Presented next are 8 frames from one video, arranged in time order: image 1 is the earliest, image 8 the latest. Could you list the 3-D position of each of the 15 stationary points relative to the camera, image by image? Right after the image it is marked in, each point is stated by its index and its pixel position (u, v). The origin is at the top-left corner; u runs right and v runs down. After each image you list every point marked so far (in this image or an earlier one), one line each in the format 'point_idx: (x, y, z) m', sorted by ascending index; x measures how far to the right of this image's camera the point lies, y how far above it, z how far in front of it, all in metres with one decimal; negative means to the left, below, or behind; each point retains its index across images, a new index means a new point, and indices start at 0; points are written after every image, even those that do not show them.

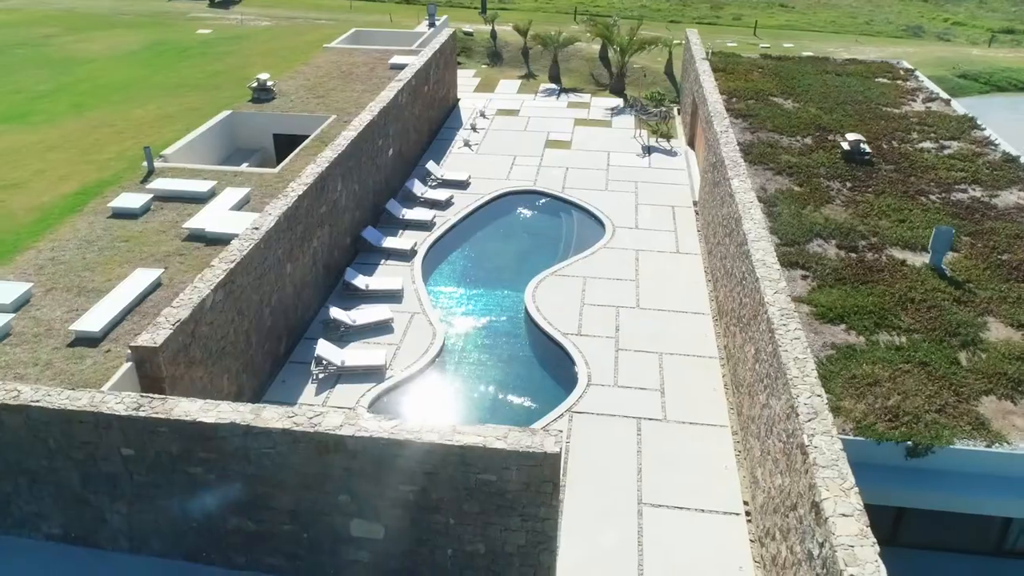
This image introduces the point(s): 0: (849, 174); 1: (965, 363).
0: (+6.9, +2.3, +16.9) m
1: (+5.9, -1.0, +10.8) m
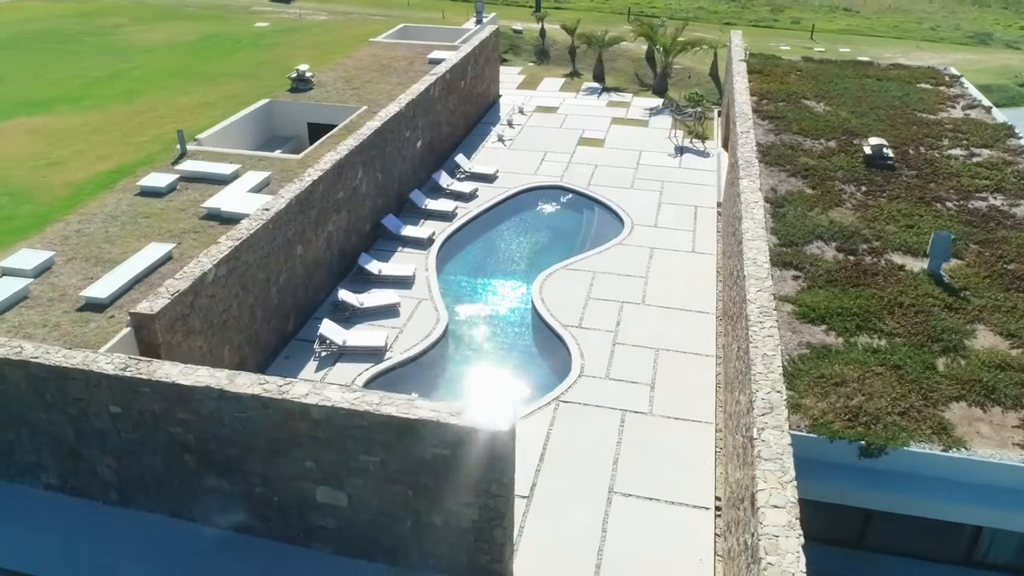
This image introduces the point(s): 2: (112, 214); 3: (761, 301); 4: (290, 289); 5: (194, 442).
0: (+7.1, +2.2, +16.7) m
1: (+5.5, -1.0, +10.6) m
2: (-7.2, +1.3, +15.0) m
3: (+3.5, -0.2, +11.7) m
4: (-4.1, 0.0, +15.2) m
5: (-3.9, -1.9, +10.2) m
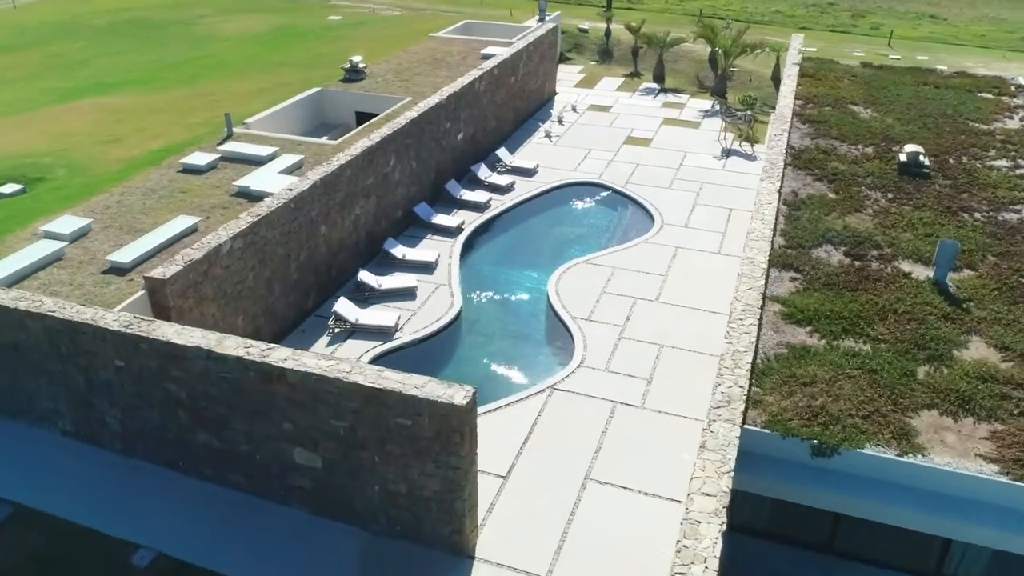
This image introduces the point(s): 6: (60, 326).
0: (+7.5, +2.0, +16.3) m
1: (+5.1, -1.1, +10.4) m
2: (-6.9, +1.9, +16.0) m
3: (+3.3, -0.2, +11.7) m
4: (-3.9, +0.4, +15.9) m
5: (-4.3, -1.4, +10.9) m
6: (-6.1, -0.5, +11.1) m
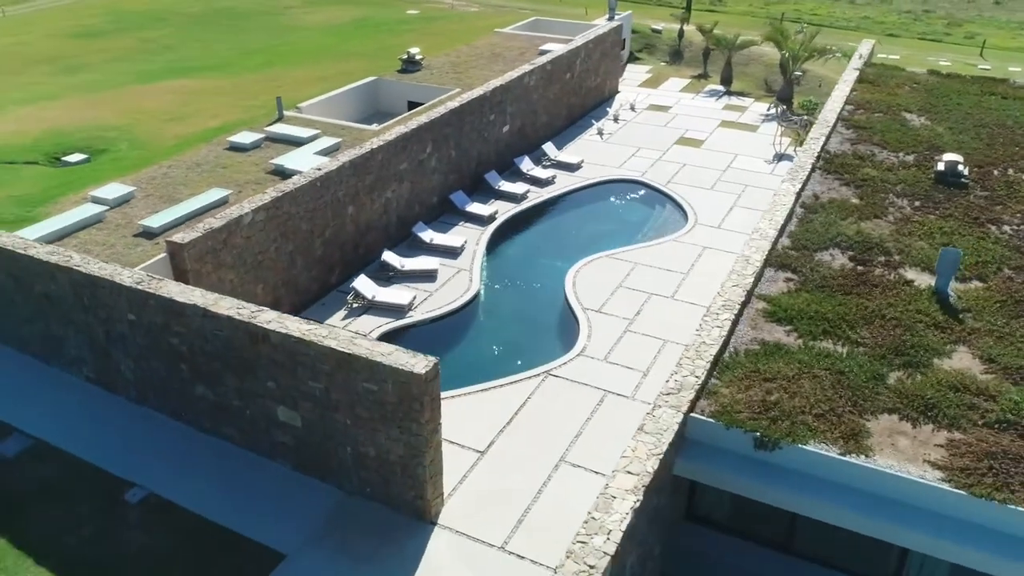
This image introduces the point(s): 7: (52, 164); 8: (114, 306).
0: (+7.9, +1.8, +15.8) m
1: (+4.7, -1.2, +10.3) m
2: (-6.5, +2.6, +17.1) m
3: (+3.1, -0.1, +11.8) m
4: (-3.5, +0.9, +16.7) m
5: (-4.6, -0.9, +11.8) m
6: (-6.3, +0.1, +12.2) m
7: (-9.9, +2.7, +17.8) m
8: (-5.8, -0.3, +12.2) m
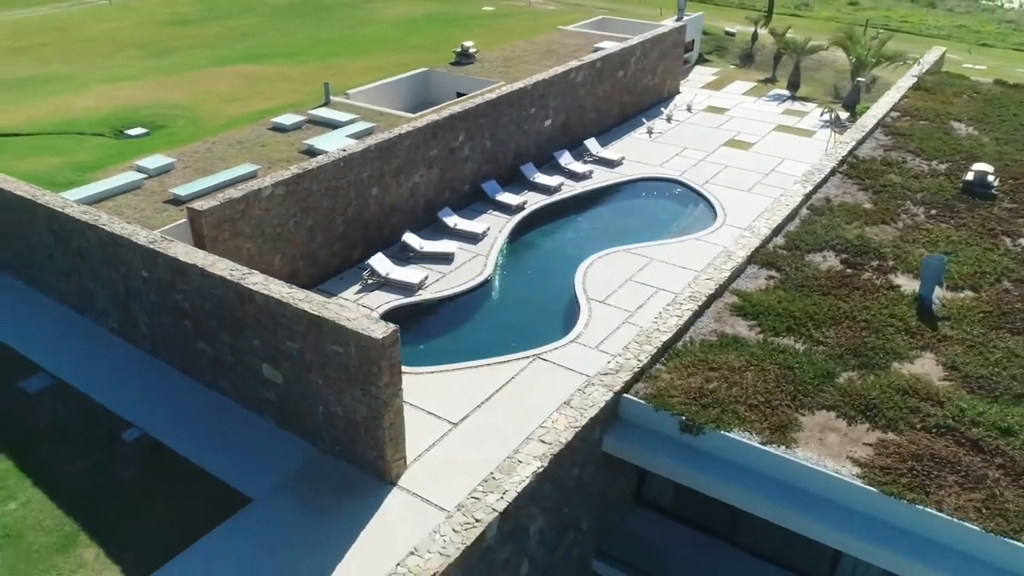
0: (+8.1, +1.6, +15.4) m
1: (+4.0, -1.1, +10.2) m
2: (-6.0, +3.3, +18.3) m
3: (+2.7, 0.0, +11.9) m
4: (-3.2, +1.4, +17.6) m
5: (-5.0, -0.3, +12.8) m
6: (-6.6, +0.8, +13.4) m
7: (-9.3, +3.5, +19.4) m
8: (-6.1, +0.4, +13.3) m
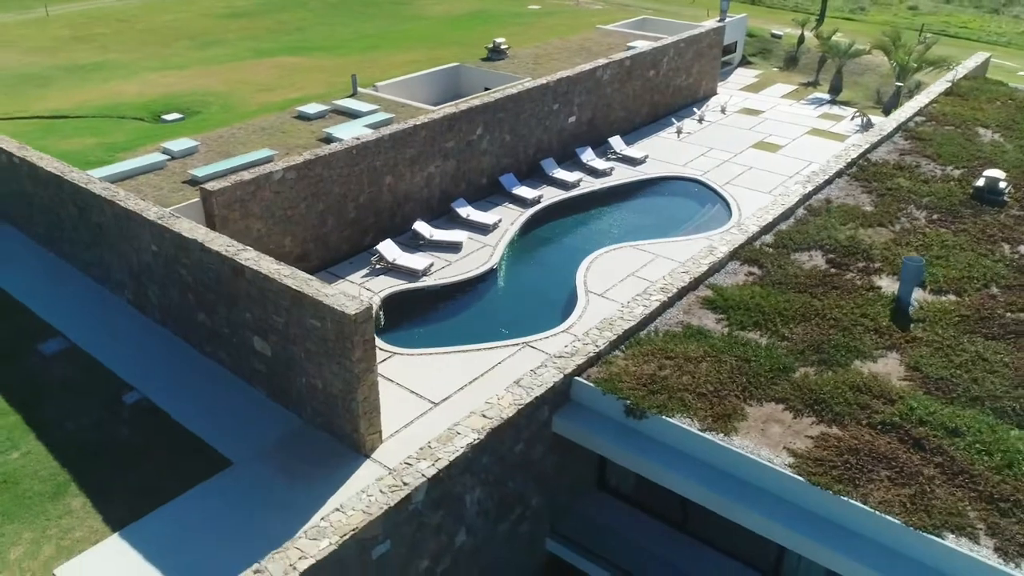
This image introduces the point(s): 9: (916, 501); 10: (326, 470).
0: (+8.0, +1.4, +15.1) m
1: (+3.5, -1.1, +10.3) m
2: (-5.7, +3.7, +19.1) m
3: (+2.3, +0.1, +12.1) m
4: (-3.1, +1.7, +18.2) m
5: (-5.3, +0.1, +13.6) m
6: (-6.7, +1.3, +14.3) m
7: (-8.9, +4.1, +20.5) m
8: (-6.3, +0.9, +14.1) m
9: (+4.0, -2.1, +8.3) m
10: (-2.7, -2.6, +11.9) m
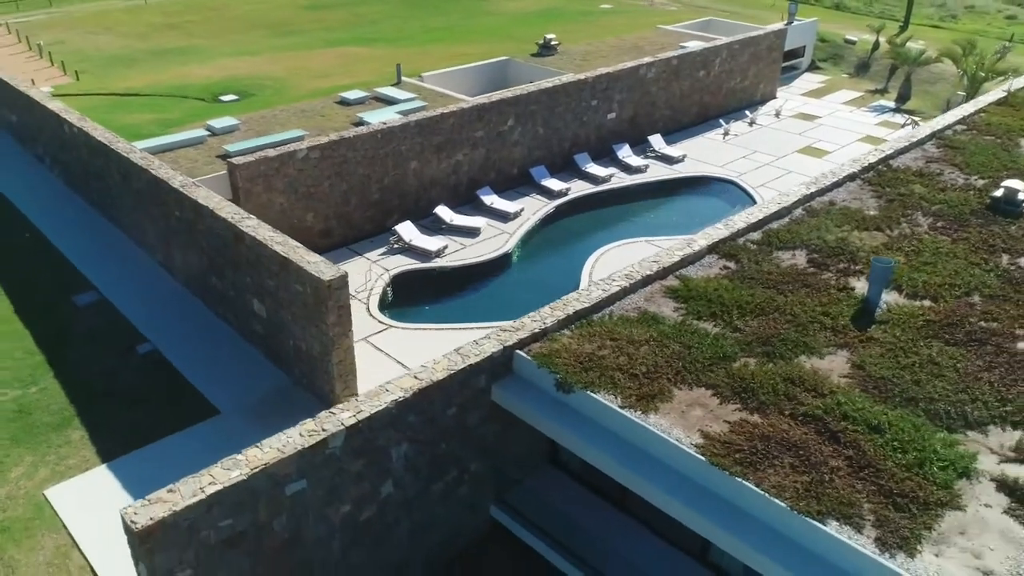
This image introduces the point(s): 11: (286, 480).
0: (+8.0, +1.3, +14.7) m
1: (+2.8, -1.0, +10.4) m
2: (-5.0, +4.4, +20.2) m
3: (+1.9, +0.3, +12.3) m
4: (-2.7, +2.2, +19.0) m
5: (-5.5, +0.7, +14.7) m
6: (-6.7, +2.0, +15.5) m
7: (-8.0, +5.0, +21.9) m
8: (-6.4, +1.6, +15.4) m
9: (+3.0, -2.0, +8.4) m
10: (-3.2, -2.1, +12.8) m
11: (-2.3, -2.0, +8.6) m
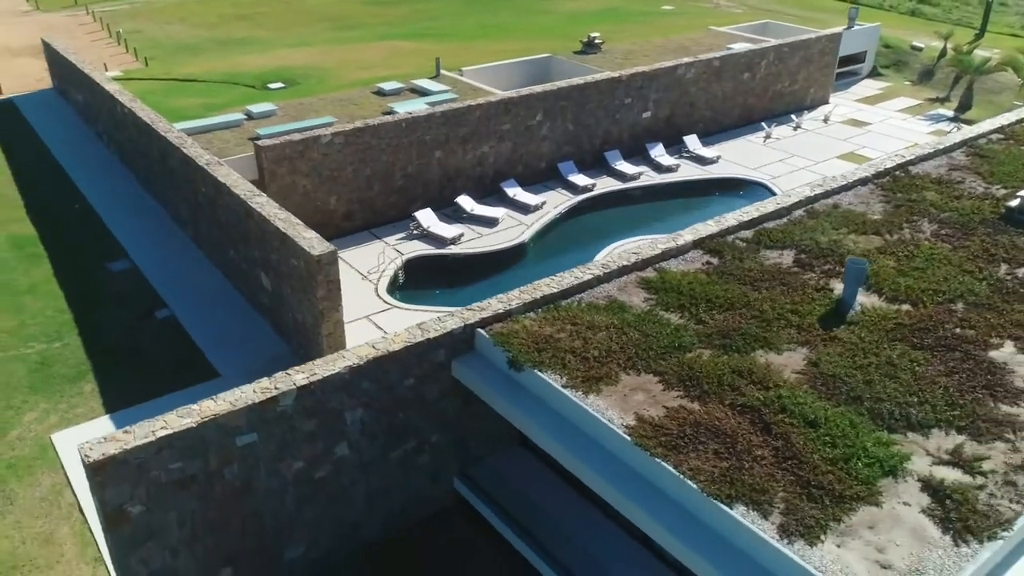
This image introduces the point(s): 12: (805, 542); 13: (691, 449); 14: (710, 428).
0: (+7.9, +1.1, +14.4) m
1: (+2.3, -0.9, +10.6) m
2: (-4.3, +4.8, +21.1) m
3: (+1.6, +0.4, +12.6) m
4: (-2.2, +2.6, +19.7) m
5: (-5.5, +1.3, +15.6) m
6: (-6.6, +2.6, +16.6) m
7: (-7.1, +5.6, +23.1) m
8: (-6.3, +2.1, +16.4) m
9: (+2.2, -1.9, +8.5) m
10: (-3.6, -1.7, +13.5) m
11: (-3.1, -1.6, +9.3) m
12: (+2.8, -2.4, +7.8) m
13: (+1.9, -1.7, +8.9) m
14: (+2.2, -1.6, +9.2) m
